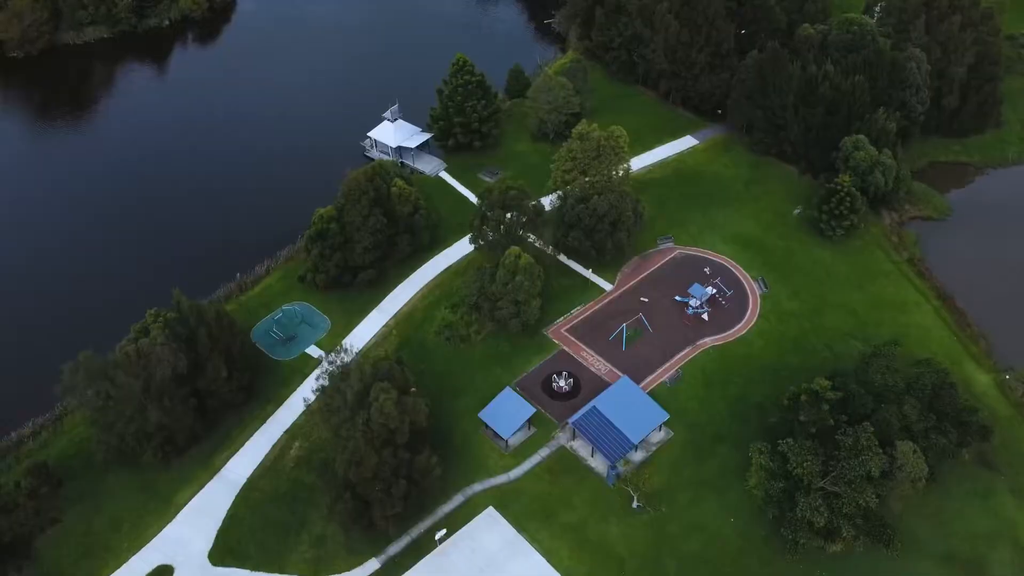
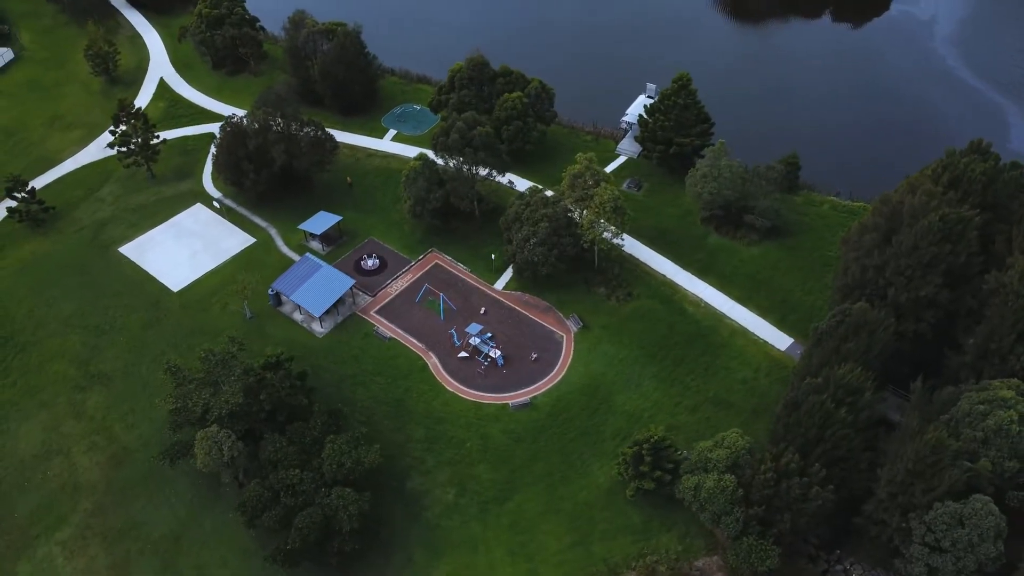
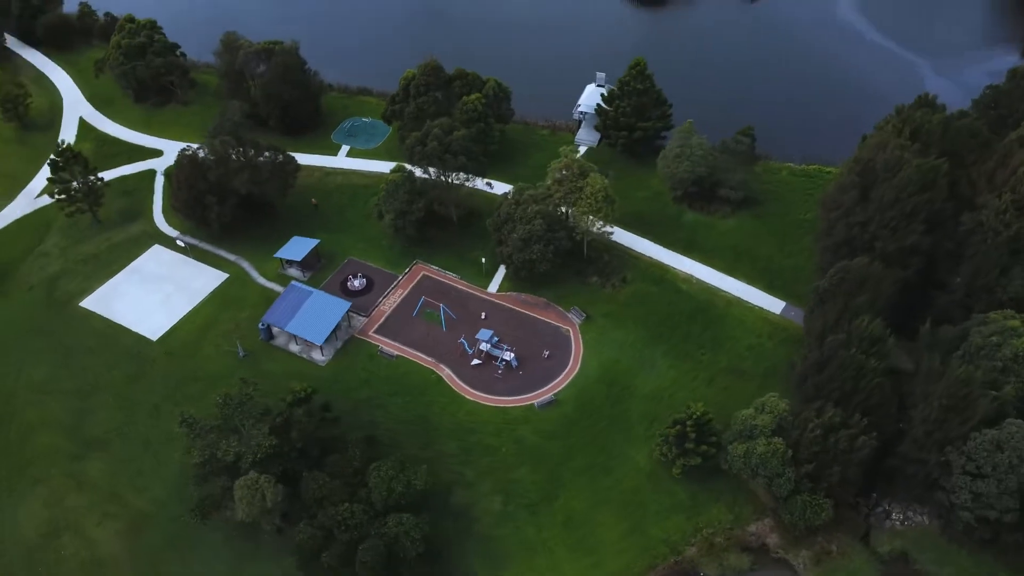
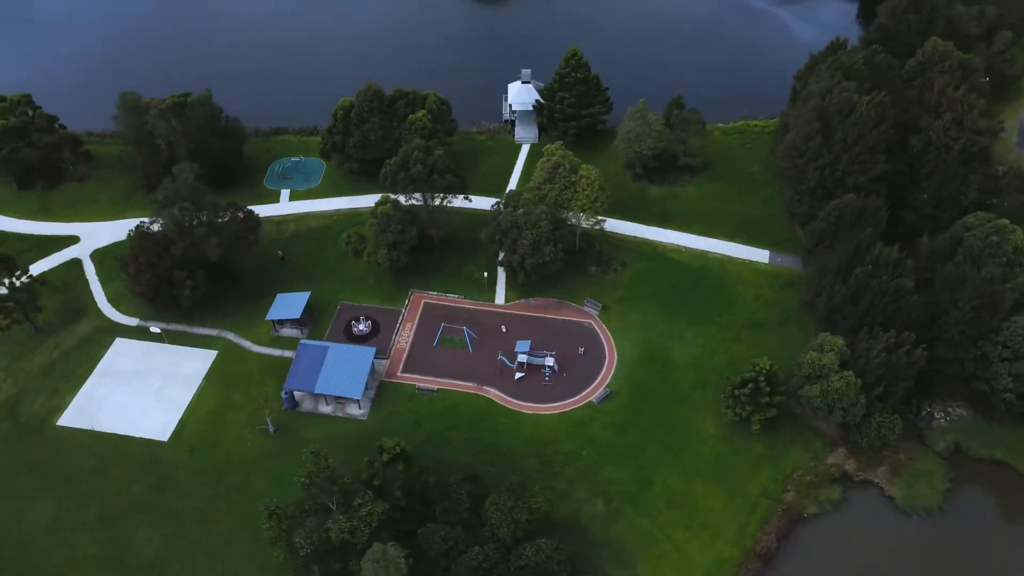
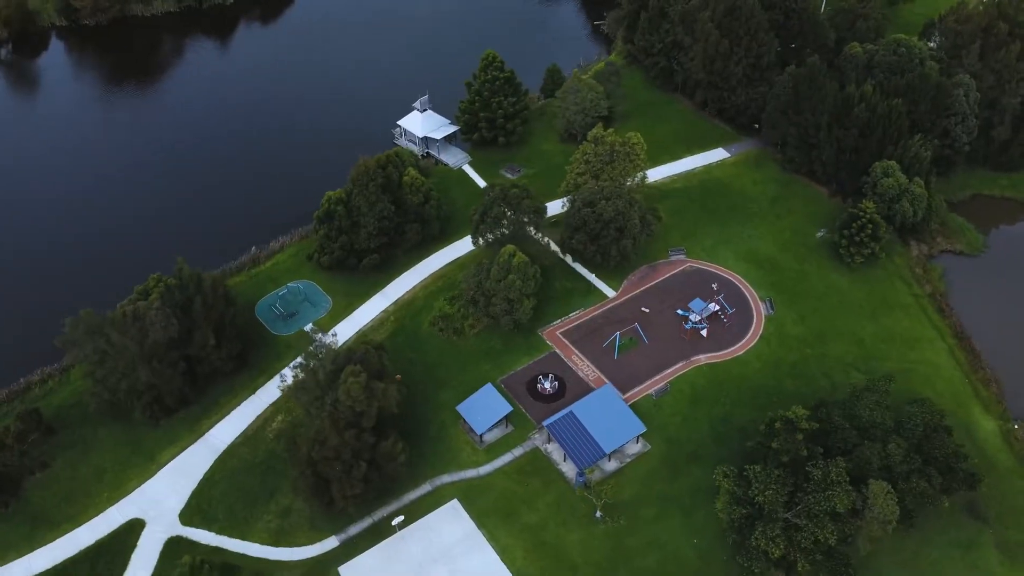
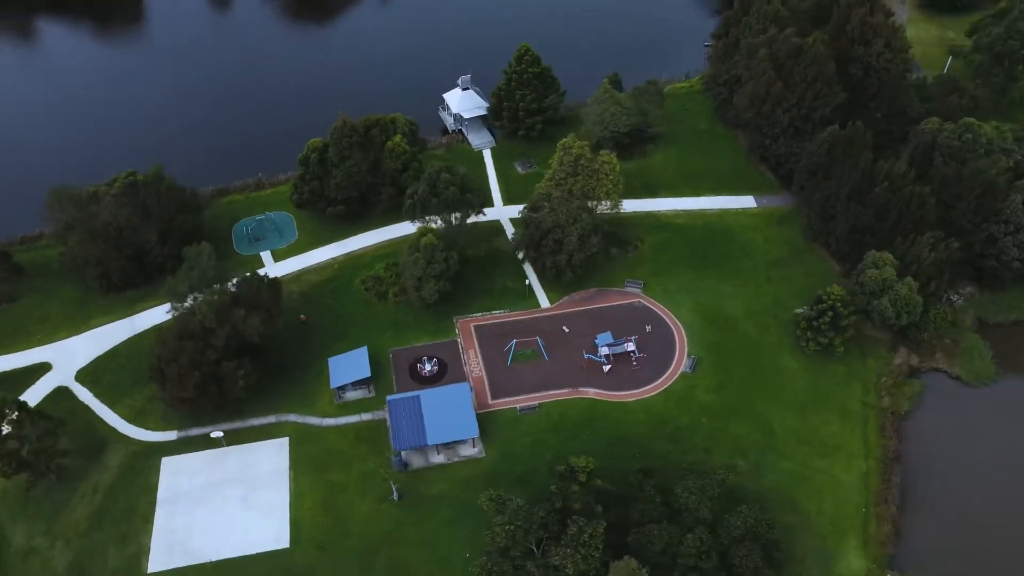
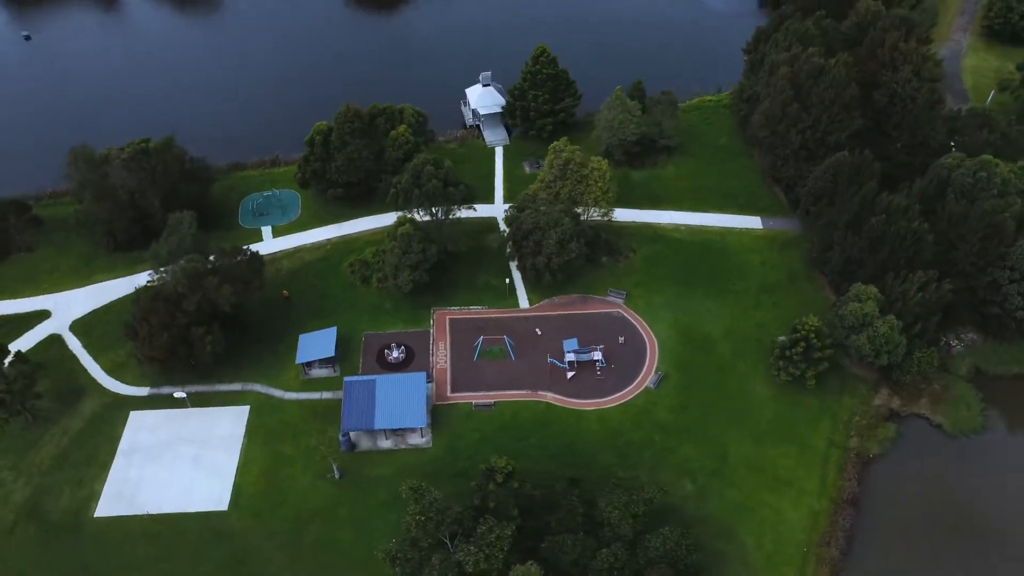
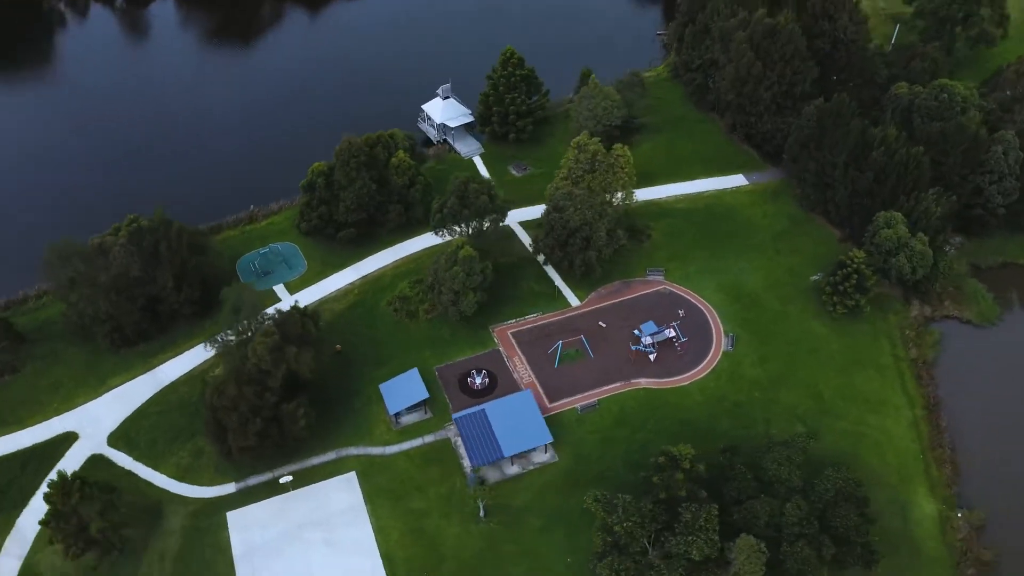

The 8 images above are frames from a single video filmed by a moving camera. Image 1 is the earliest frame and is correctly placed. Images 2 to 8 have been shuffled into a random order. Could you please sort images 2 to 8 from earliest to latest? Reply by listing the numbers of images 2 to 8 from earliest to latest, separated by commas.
5, 8, 6, 7, 4, 3, 2
